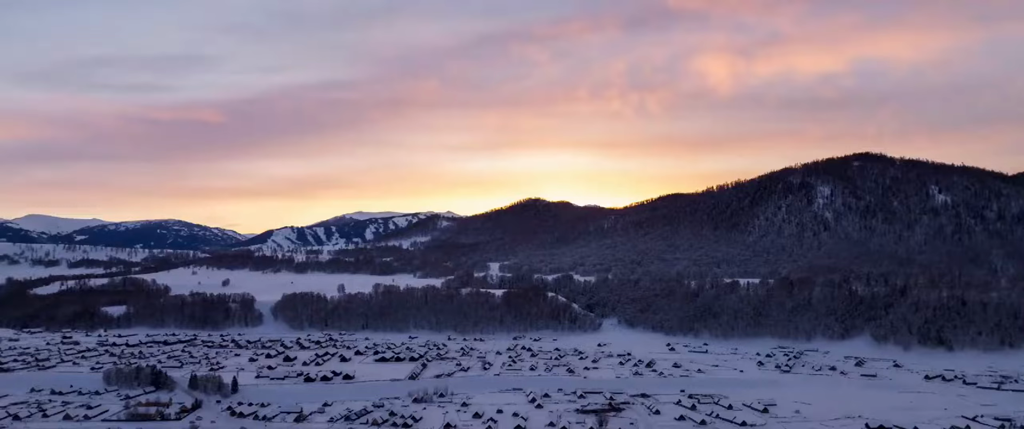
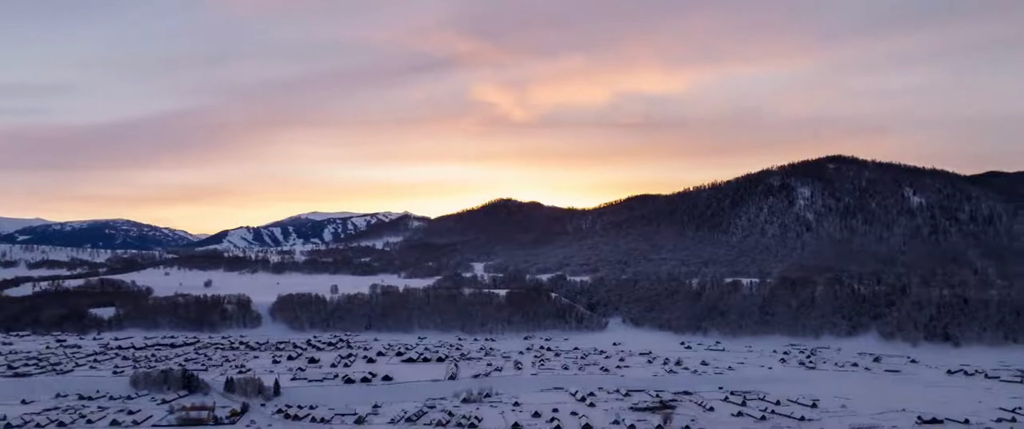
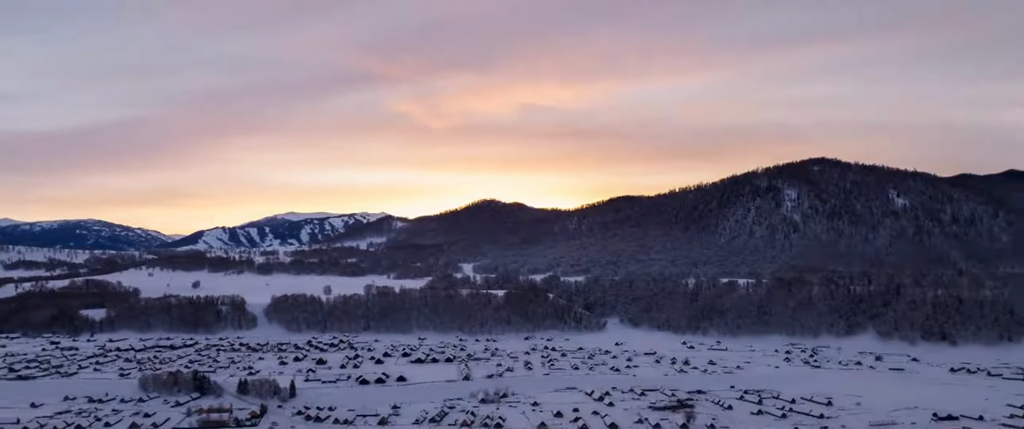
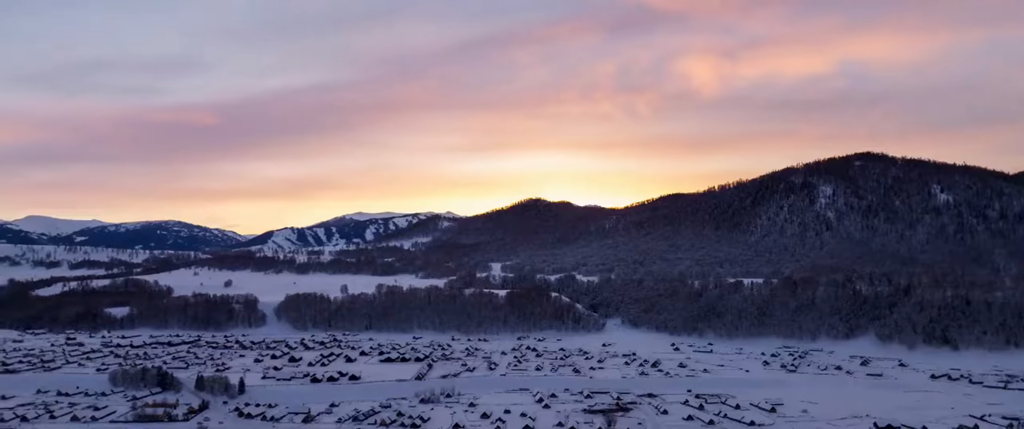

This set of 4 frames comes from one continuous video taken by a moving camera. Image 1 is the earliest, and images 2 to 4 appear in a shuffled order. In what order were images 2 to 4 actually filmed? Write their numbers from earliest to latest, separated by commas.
4, 2, 3
